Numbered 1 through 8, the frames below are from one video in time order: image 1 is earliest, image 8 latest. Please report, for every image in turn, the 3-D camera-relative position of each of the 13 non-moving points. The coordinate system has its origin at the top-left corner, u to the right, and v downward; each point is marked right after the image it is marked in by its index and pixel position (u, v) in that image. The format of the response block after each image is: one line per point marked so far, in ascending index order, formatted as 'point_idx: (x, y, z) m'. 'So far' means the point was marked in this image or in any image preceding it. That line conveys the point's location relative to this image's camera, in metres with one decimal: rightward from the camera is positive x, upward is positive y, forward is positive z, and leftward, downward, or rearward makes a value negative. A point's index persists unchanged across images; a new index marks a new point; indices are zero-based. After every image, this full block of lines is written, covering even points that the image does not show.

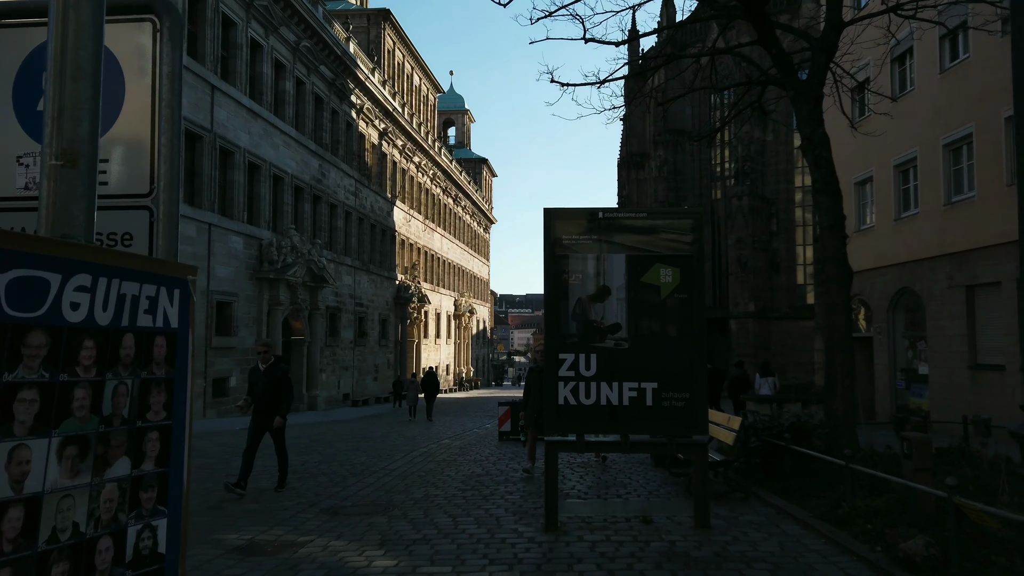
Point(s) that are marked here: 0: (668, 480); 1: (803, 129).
0: (+1.6, -2.0, +7.8) m
1: (+3.4, +1.9, +8.8) m
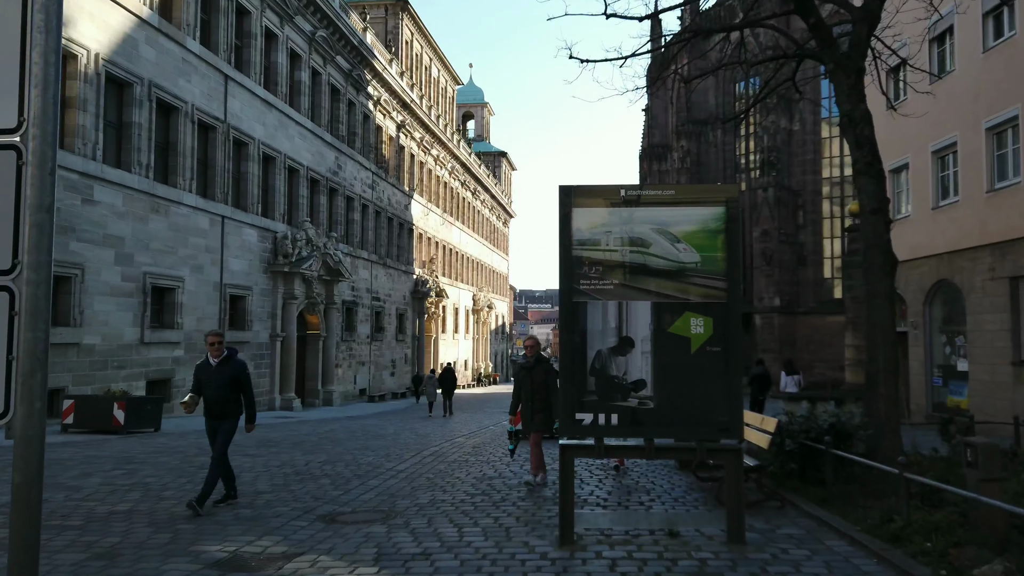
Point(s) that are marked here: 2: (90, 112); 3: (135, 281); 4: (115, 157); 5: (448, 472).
0: (+1.8, -1.9, +7.2) m
1: (+3.5, +2.0, +8.1) m
2: (-9.5, +4.0, +17.0) m
3: (-9.2, +0.2, +18.6) m
4: (-9.6, +3.2, +18.4) m
5: (-0.7, -2.1, +8.7) m
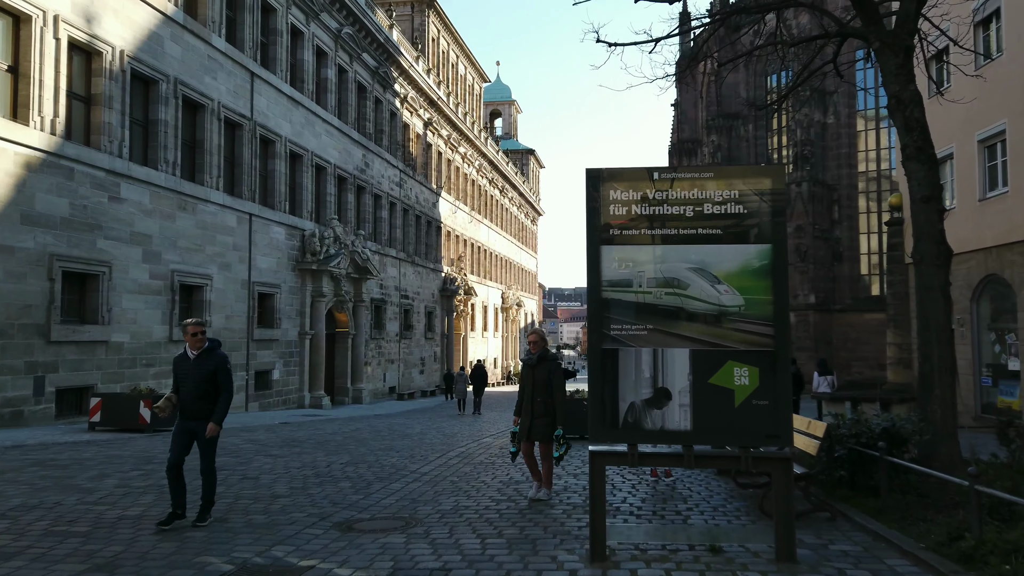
0: (+2.0, -1.8, +6.8) m
1: (+3.8, +2.0, +7.6) m
2: (-8.8, +4.0, +16.9) m
3: (-8.6, +0.2, +18.6) m
4: (-9.0, +3.2, +18.4) m
5: (-0.4, -2.1, +8.4) m
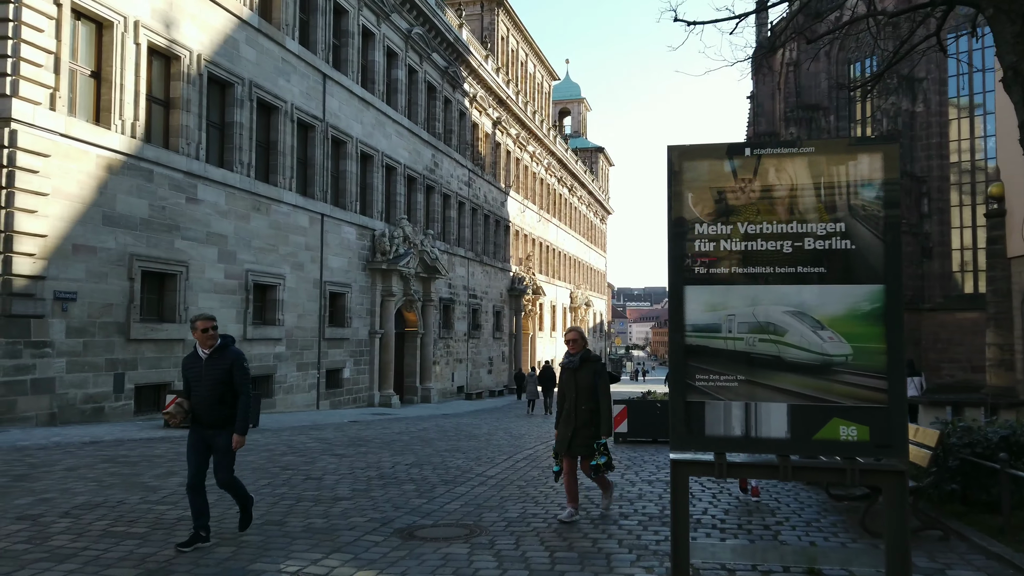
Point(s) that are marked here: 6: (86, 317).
0: (+2.6, -1.8, +6.2) m
1: (+4.5, +2.1, +6.9) m
2: (-7.3, +4.0, +17.3) m
3: (-6.9, +0.2, +18.9) m
4: (-7.3, +3.3, +18.8) m
5: (+0.3, -2.0, +8.0) m
6: (-8.2, -0.6, +14.6) m
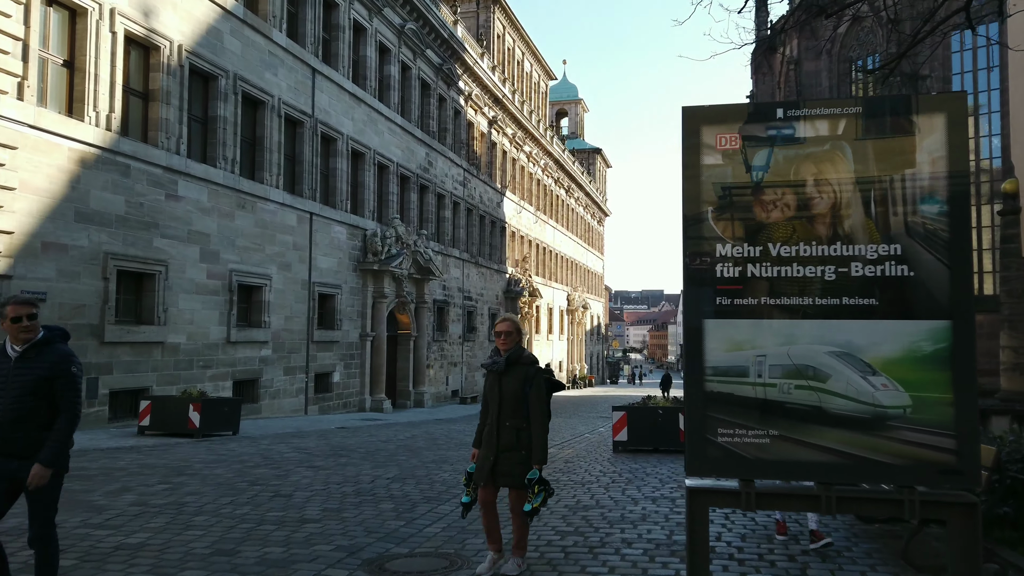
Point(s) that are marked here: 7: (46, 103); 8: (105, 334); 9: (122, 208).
0: (+2.5, -1.8, +5.5) m
1: (+4.4, +2.1, +6.2) m
2: (-7.4, +4.0, +16.6) m
3: (-7.0, +0.2, +18.2) m
4: (-7.4, +3.2, +18.1) m
5: (+0.2, -2.0, +7.3) m
6: (-8.3, -0.6, +13.8) m
7: (-8.6, +3.4, +13.9) m
8: (-7.9, -0.9, +14.7) m
9: (-7.8, +1.6, +15.2) m
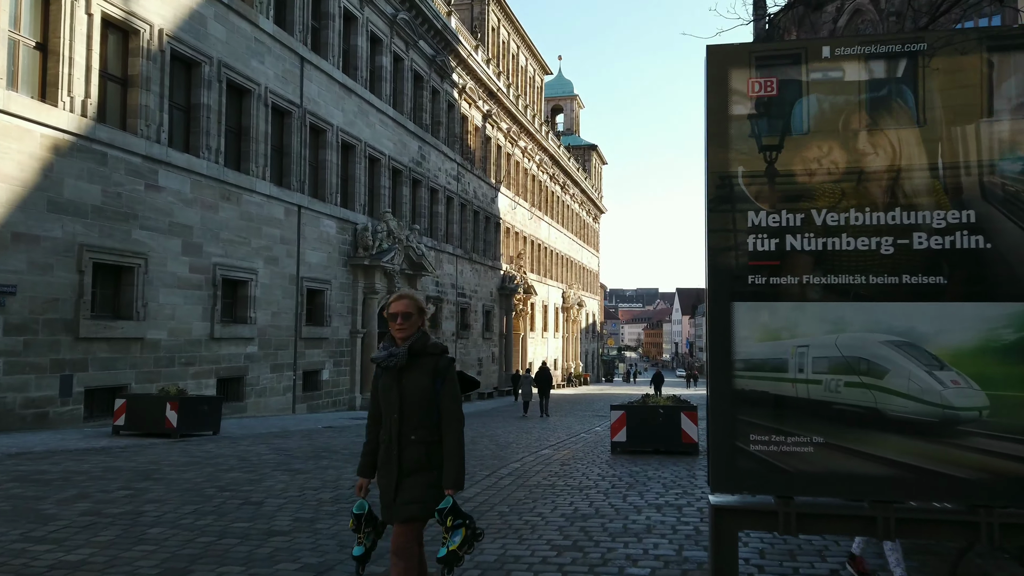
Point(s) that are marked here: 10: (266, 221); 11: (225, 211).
0: (+2.4, -1.7, +4.9) m
1: (+4.3, +2.2, +5.6) m
2: (-7.6, +4.1, +15.9) m
3: (-7.1, +0.3, +17.5) m
4: (-7.6, +3.4, +17.4) m
5: (+0.1, -1.9, +6.7) m
6: (-8.4, -0.4, +13.2) m
7: (-8.7, +3.5, +13.3) m
8: (-8.0, -0.8, +14.1) m
9: (-7.9, +1.7, +14.5) m
10: (-6.5, +1.8, +19.9) m
11: (-6.9, +1.9, +18.3) m
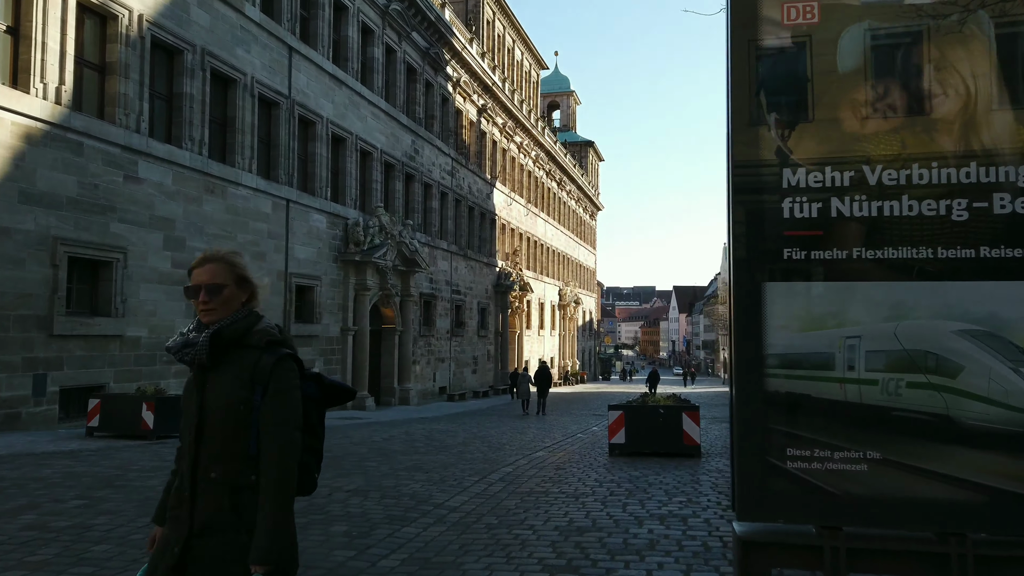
0: (+2.4, -1.6, +4.4) m
1: (+4.2, +2.3, +5.1) m
2: (-7.7, +4.2, +15.3) m
3: (-7.3, +0.4, +17.0) m
4: (-7.7, +3.5, +16.8) m
5: (+0.1, -1.8, +6.1) m
6: (-8.5, -0.3, +12.6) m
7: (-8.8, +3.6, +12.7) m
8: (-8.2, -0.7, +13.5) m
9: (-8.1, +1.8, +13.9) m
10: (-6.6, +1.9, +19.3) m
11: (-7.1, +2.0, +17.7) m
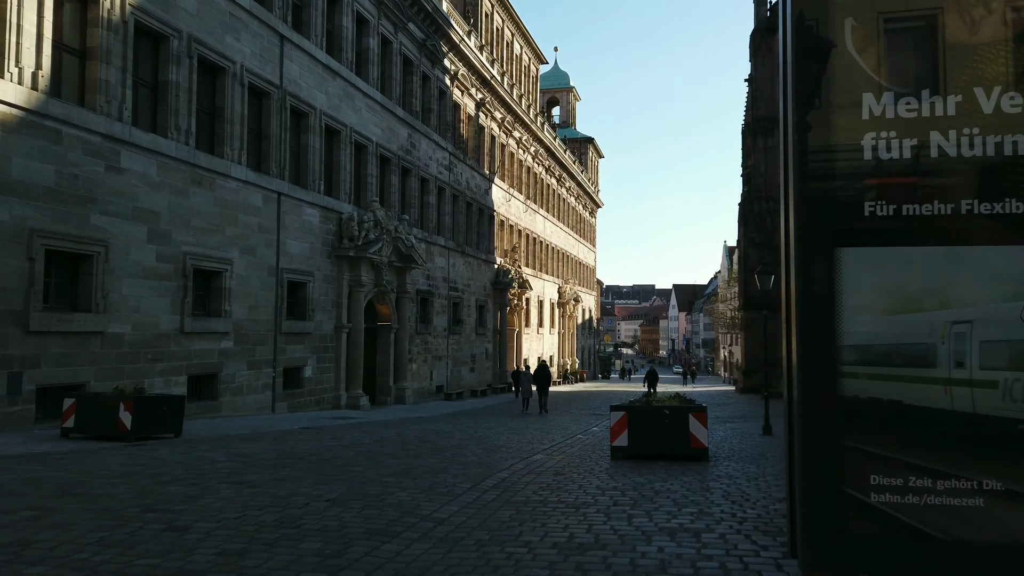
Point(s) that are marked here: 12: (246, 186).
0: (+2.3, -1.5, +3.8) m
1: (+4.2, +2.3, +4.5) m
2: (-7.7, +4.3, +14.7) m
3: (-7.3, +0.5, +16.4) m
4: (-7.7, +3.6, +16.2) m
5: (0.0, -1.7, +5.6) m
6: (-8.6, -0.2, +12.0) m
7: (-8.8, +3.7, +12.1) m
8: (-8.2, -0.6, +12.9) m
9: (-8.1, +1.9, +13.3) m
10: (-6.7, +2.0, +18.7) m
11: (-7.1, +2.1, +17.1) m
12: (-6.6, +2.5, +18.9) m
